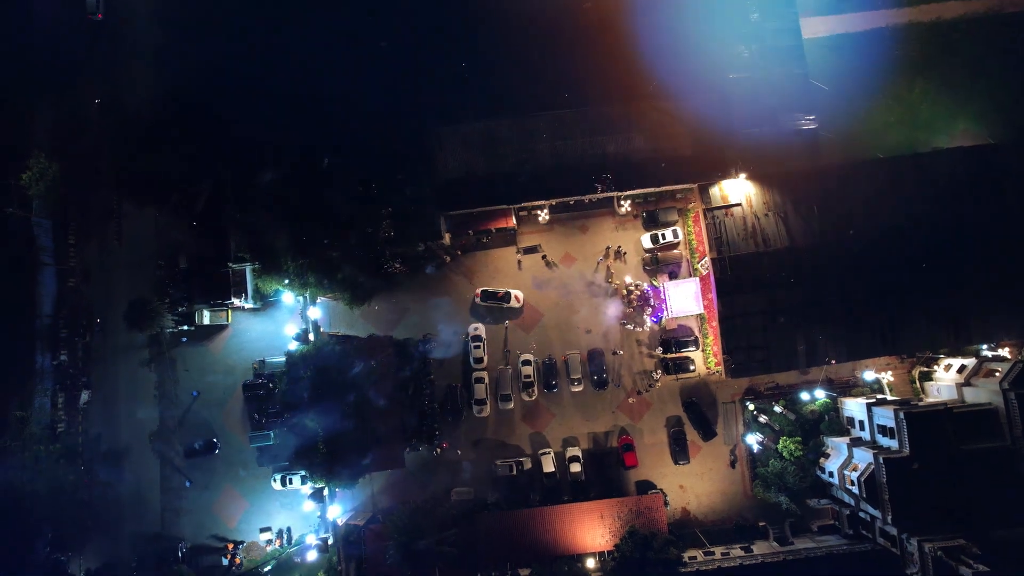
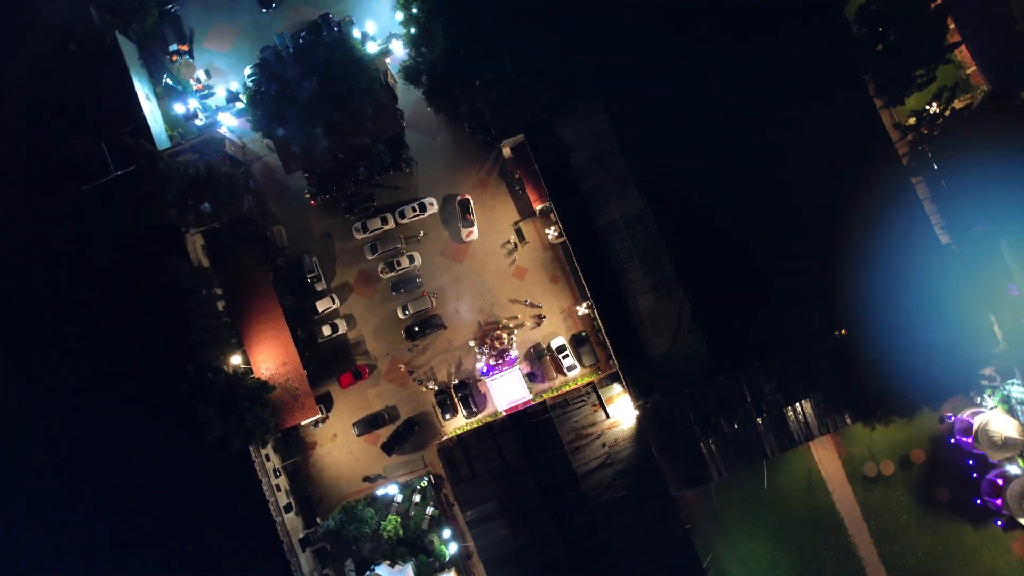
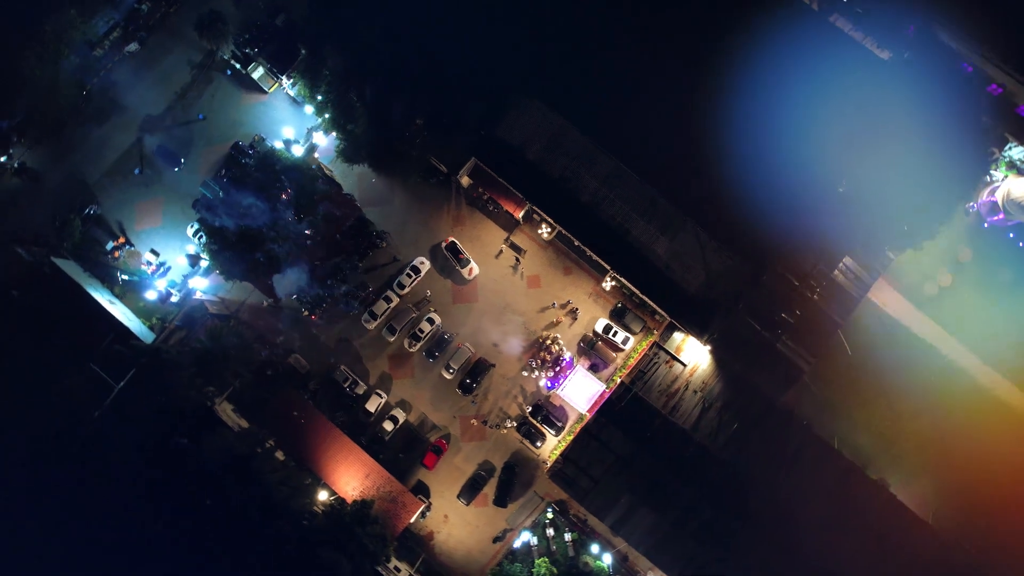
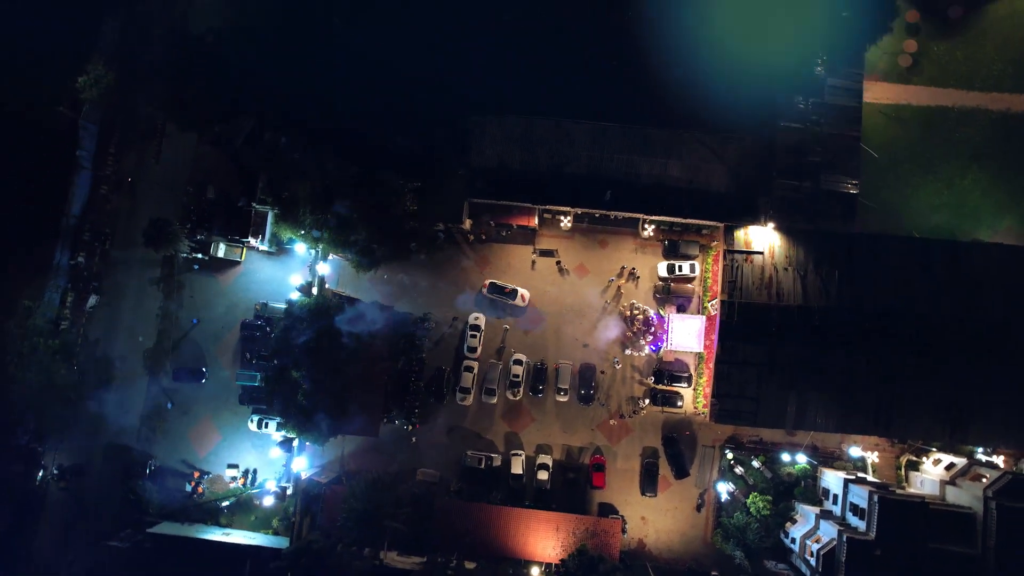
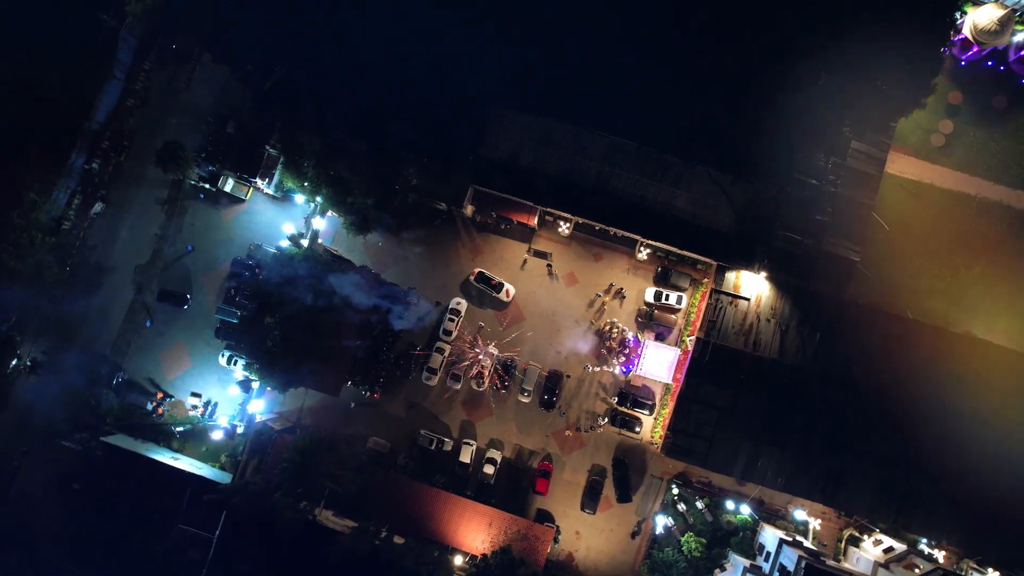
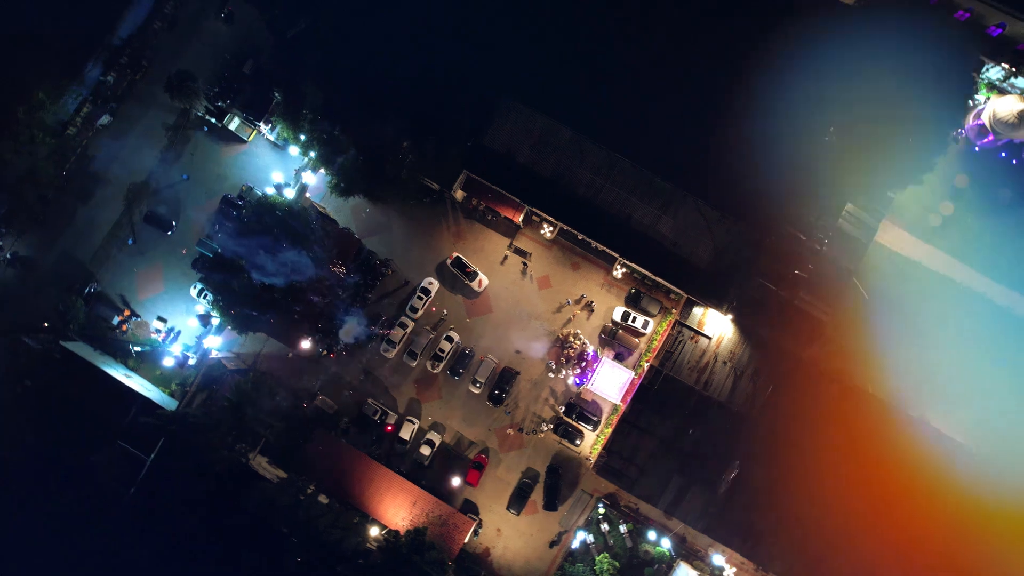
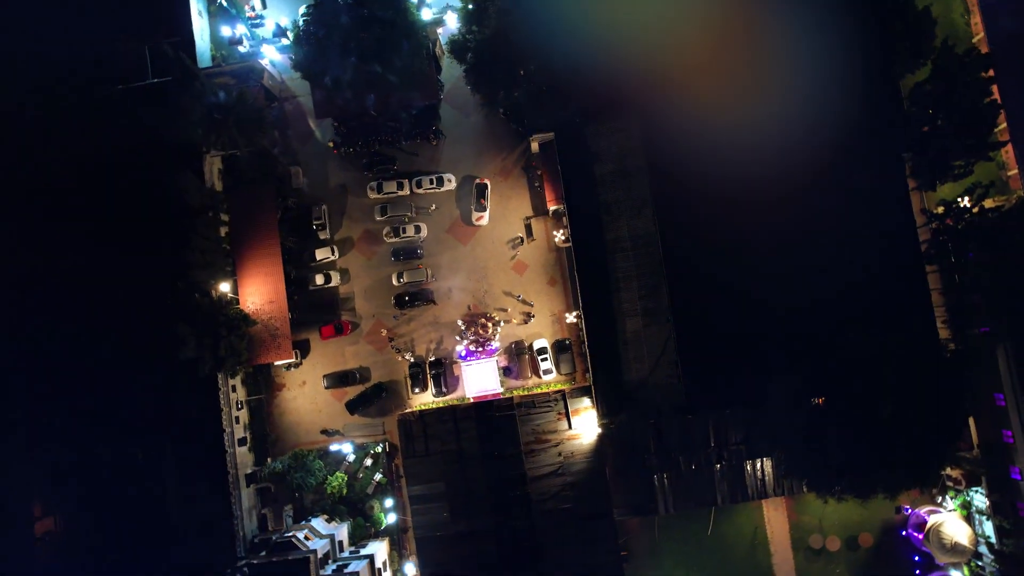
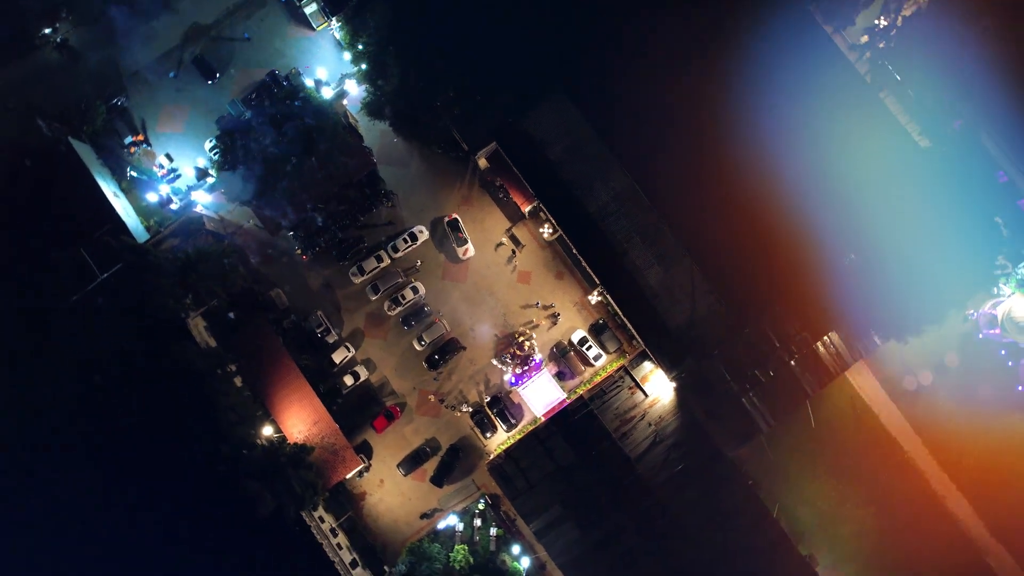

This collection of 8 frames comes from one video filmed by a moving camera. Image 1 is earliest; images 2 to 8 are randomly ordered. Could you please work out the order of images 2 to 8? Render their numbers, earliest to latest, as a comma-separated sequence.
4, 5, 6, 3, 8, 2, 7
